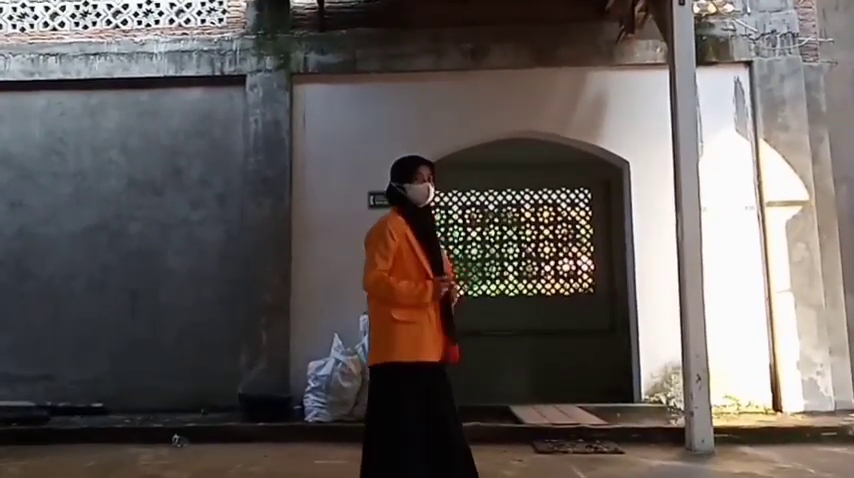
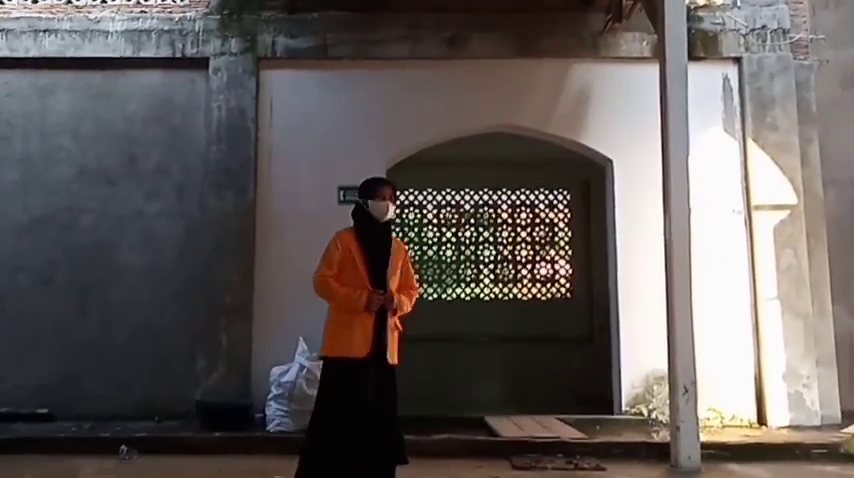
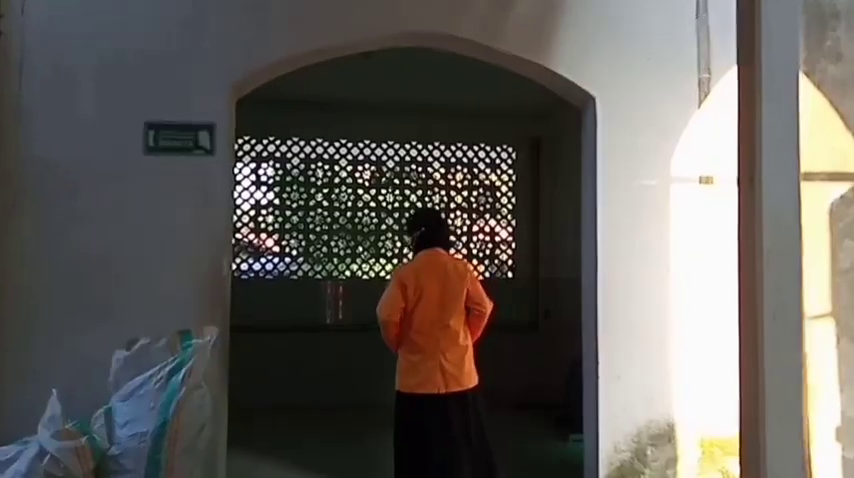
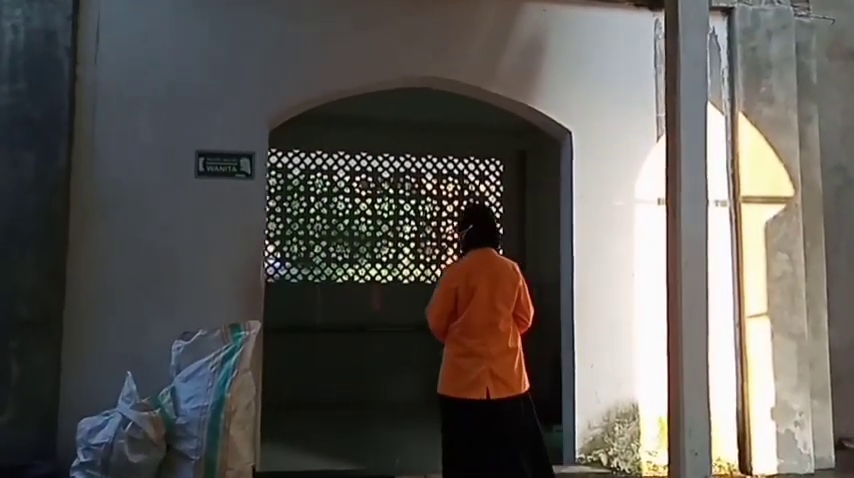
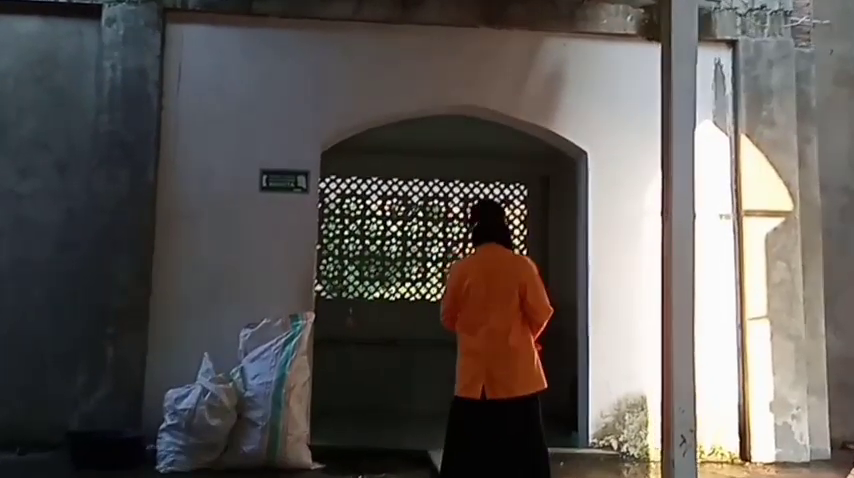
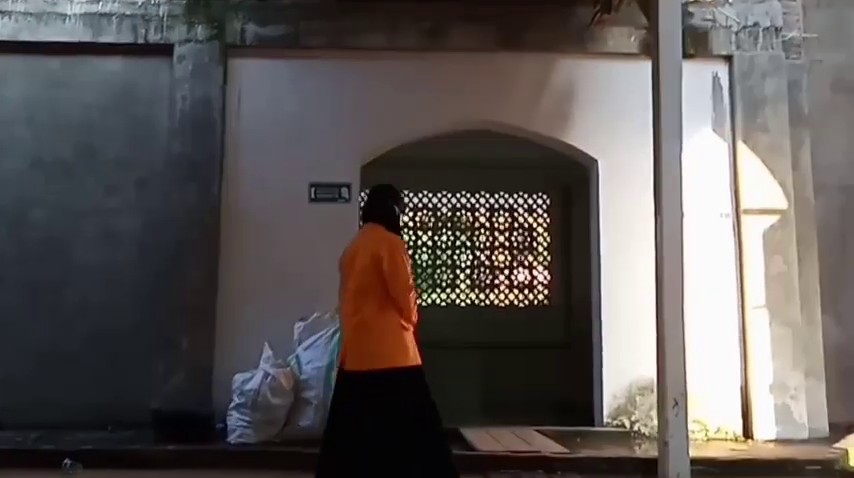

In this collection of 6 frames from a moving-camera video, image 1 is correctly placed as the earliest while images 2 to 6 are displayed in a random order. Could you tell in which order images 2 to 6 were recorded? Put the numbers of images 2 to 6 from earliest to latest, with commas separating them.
2, 6, 5, 4, 3
